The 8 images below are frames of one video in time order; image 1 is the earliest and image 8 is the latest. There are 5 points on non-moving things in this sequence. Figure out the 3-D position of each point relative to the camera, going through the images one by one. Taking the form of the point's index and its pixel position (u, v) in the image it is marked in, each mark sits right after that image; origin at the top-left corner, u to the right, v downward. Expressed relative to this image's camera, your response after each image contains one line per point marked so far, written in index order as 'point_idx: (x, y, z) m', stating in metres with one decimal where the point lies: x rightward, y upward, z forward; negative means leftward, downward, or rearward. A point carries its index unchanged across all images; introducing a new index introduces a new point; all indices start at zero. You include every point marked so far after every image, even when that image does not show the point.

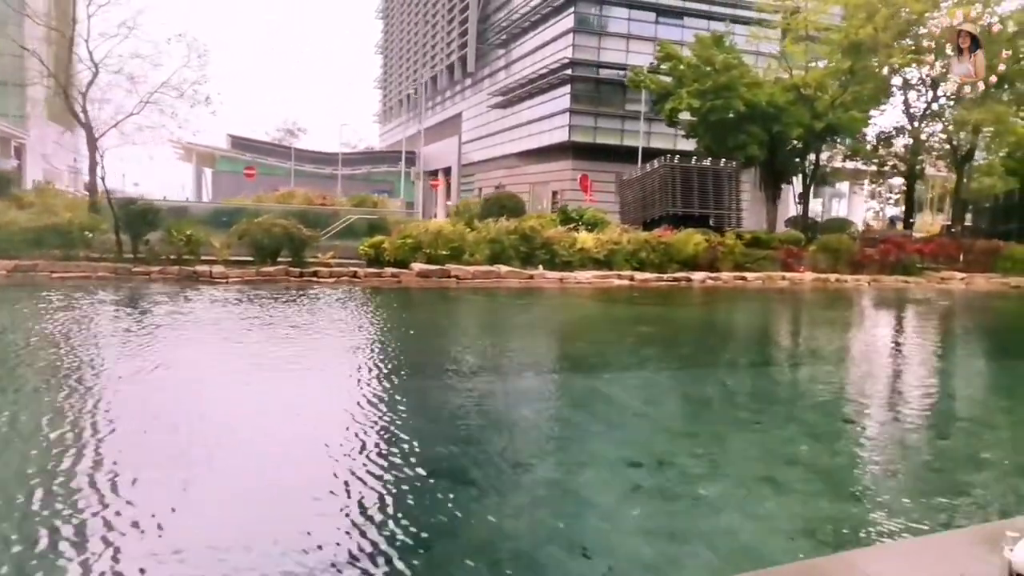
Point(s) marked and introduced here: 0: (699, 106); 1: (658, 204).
0: (+3.7, +3.7, +16.3) m
1: (+2.7, +1.7, +16.1) m
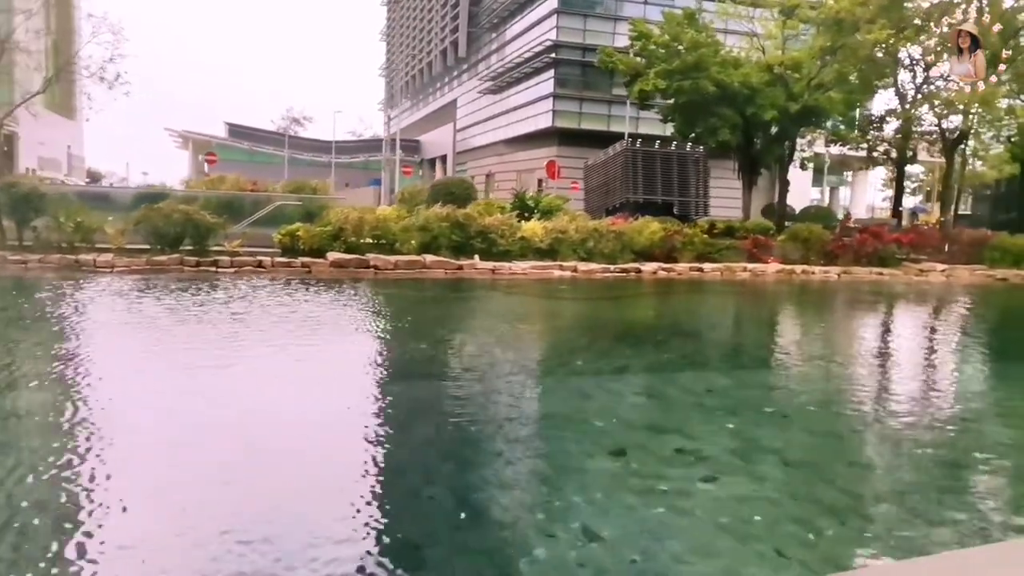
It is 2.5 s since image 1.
0: (+2.9, +3.9, +15.4) m
1: (+1.9, +1.8, +15.3) m
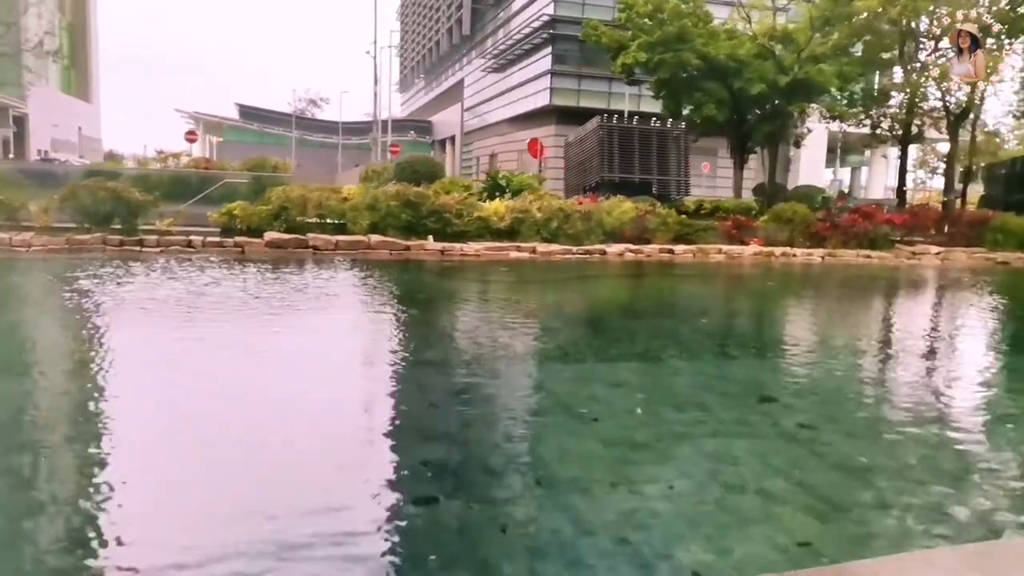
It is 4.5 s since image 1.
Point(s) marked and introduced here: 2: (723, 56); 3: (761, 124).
0: (+2.5, +4.2, +14.7) m
1: (+1.4, +2.2, +14.7) m
2: (+3.9, +4.3, +14.8) m
3: (+4.8, +3.2, +15.5) m
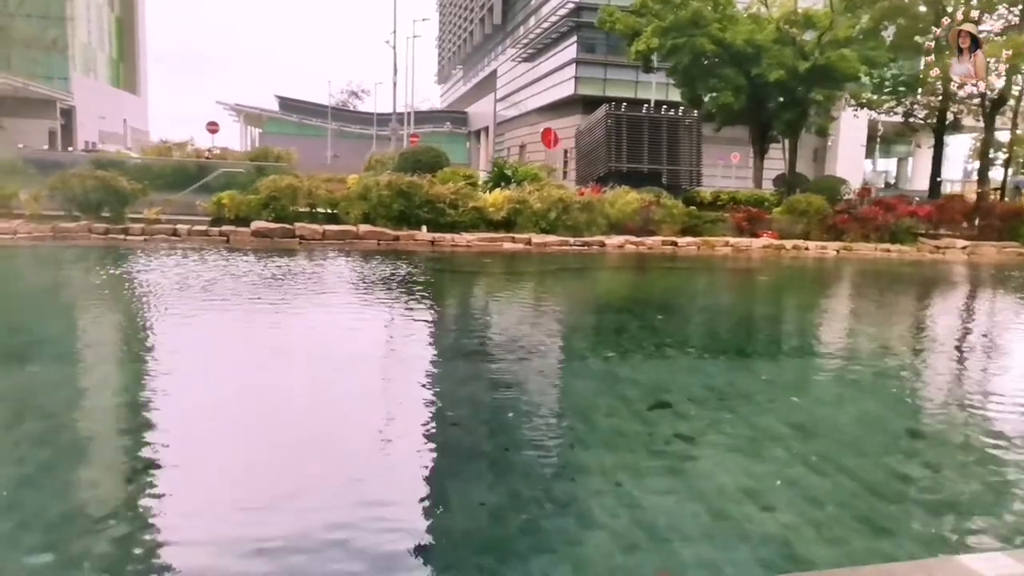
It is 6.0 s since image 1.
0: (+2.7, +4.3, +14.3) m
1: (+1.6, +2.3, +14.3) m
2: (+4.1, +4.4, +14.3) m
3: (+5.0, +3.3, +15.0) m
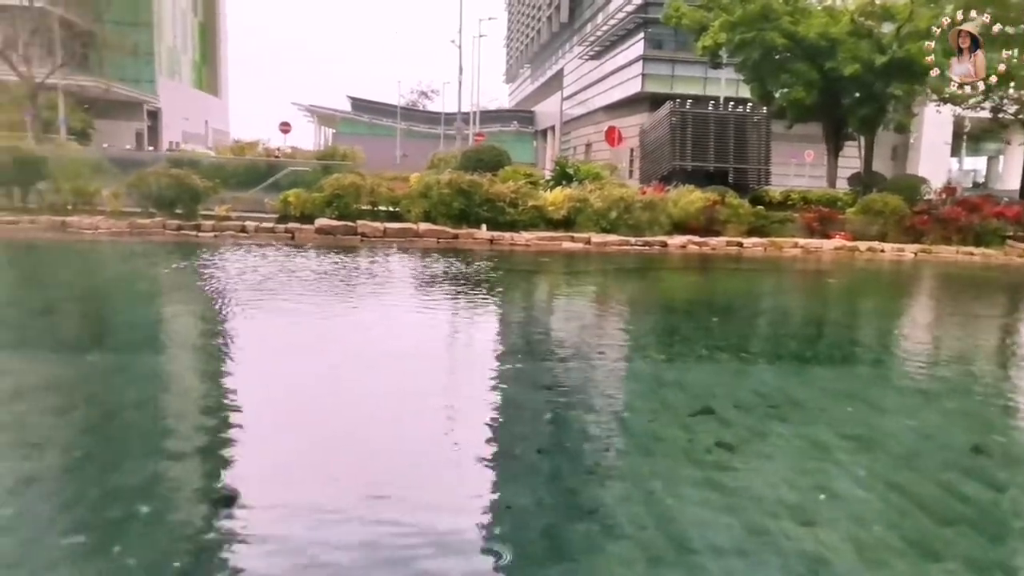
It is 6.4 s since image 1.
0: (+3.8, +4.3, +14.0) m
1: (+2.7, +2.3, +14.1) m
2: (+5.2, +4.3, +13.9) m
3: (+6.2, +3.2, +14.5) m
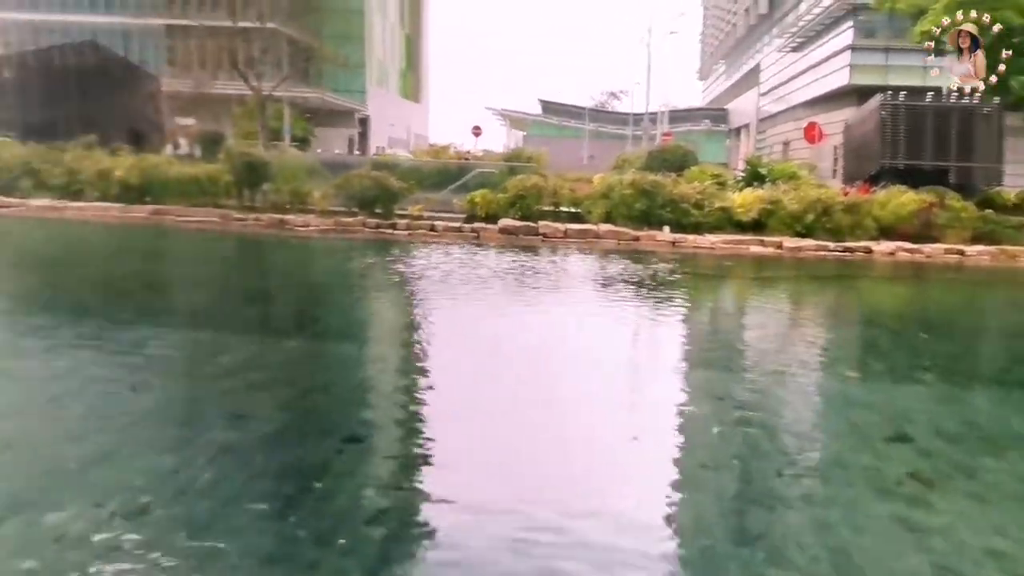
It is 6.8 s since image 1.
0: (+6.9, +4.1, +12.6) m
1: (+5.9, +2.1, +12.9) m
2: (+8.3, +4.1, +12.2) m
3: (+9.3, +2.9, +12.5) m
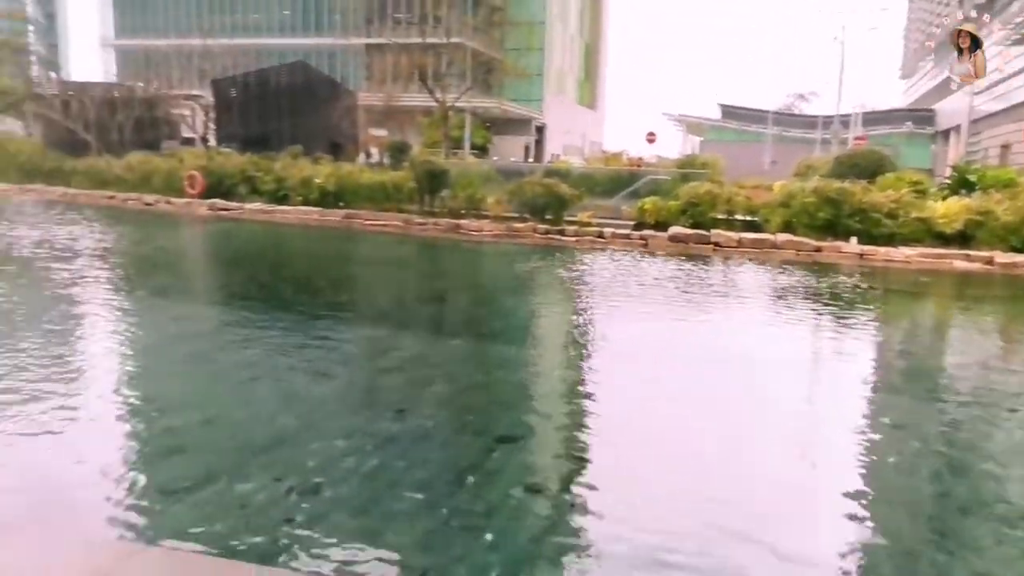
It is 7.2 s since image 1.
0: (+9.4, +3.7, +10.6) m
1: (+8.4, +1.8, +11.2) m
2: (+10.7, +3.7, +9.9) m
3: (+11.7, +2.5, +9.9) m
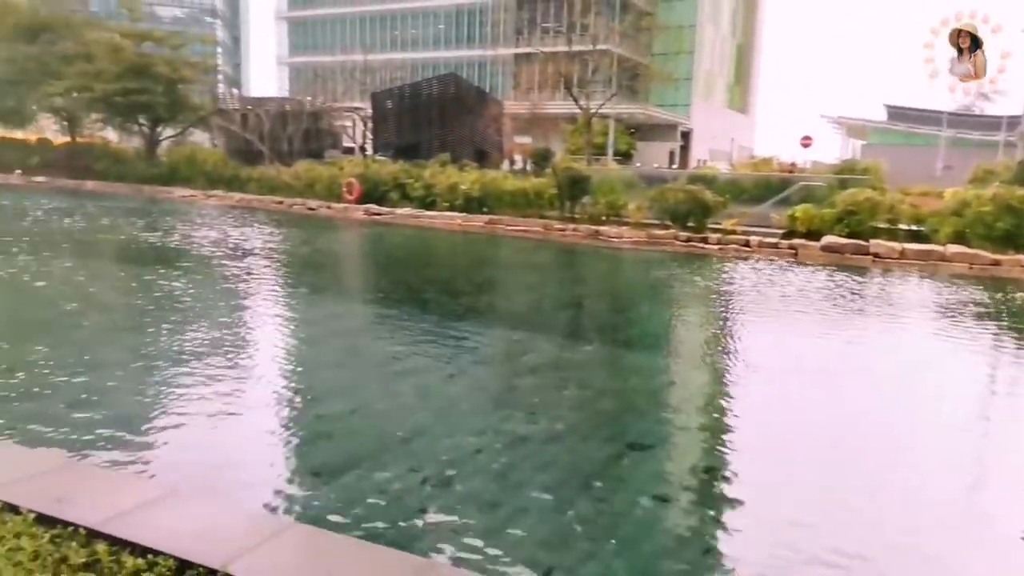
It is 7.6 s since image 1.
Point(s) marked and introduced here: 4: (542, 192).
0: (+11.1, +3.3, +8.6) m
1: (+10.2, +1.4, +9.3) m
2: (+12.2, +3.3, +7.7) m
3: (+13.2, +2.0, +7.5) m
4: (+0.6, +2.0, +17.0) m
